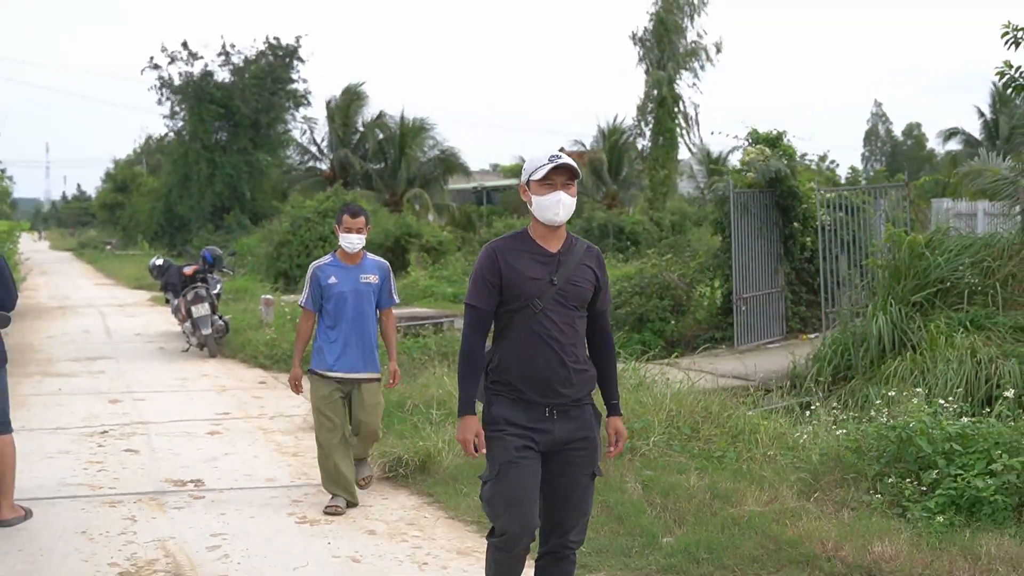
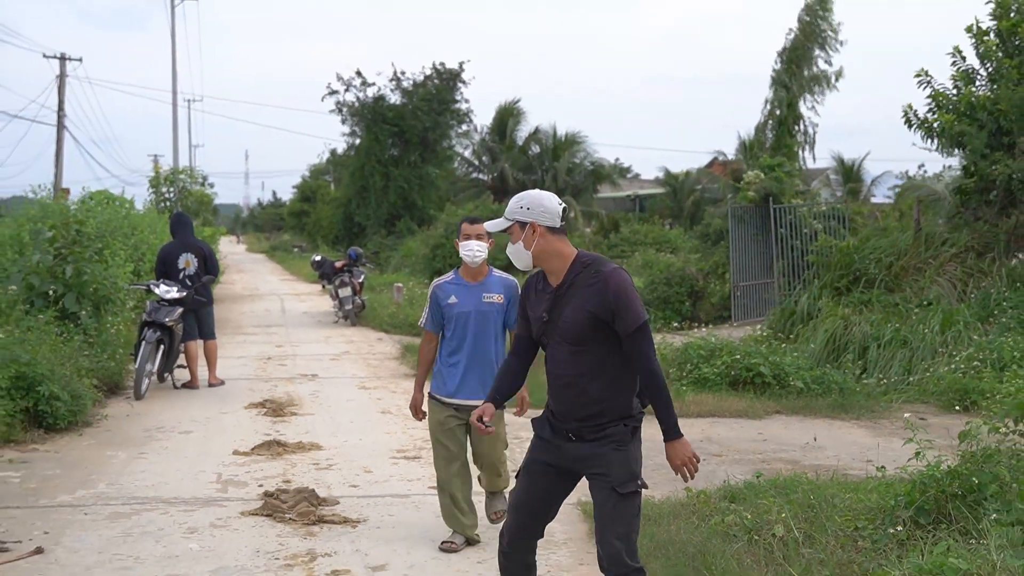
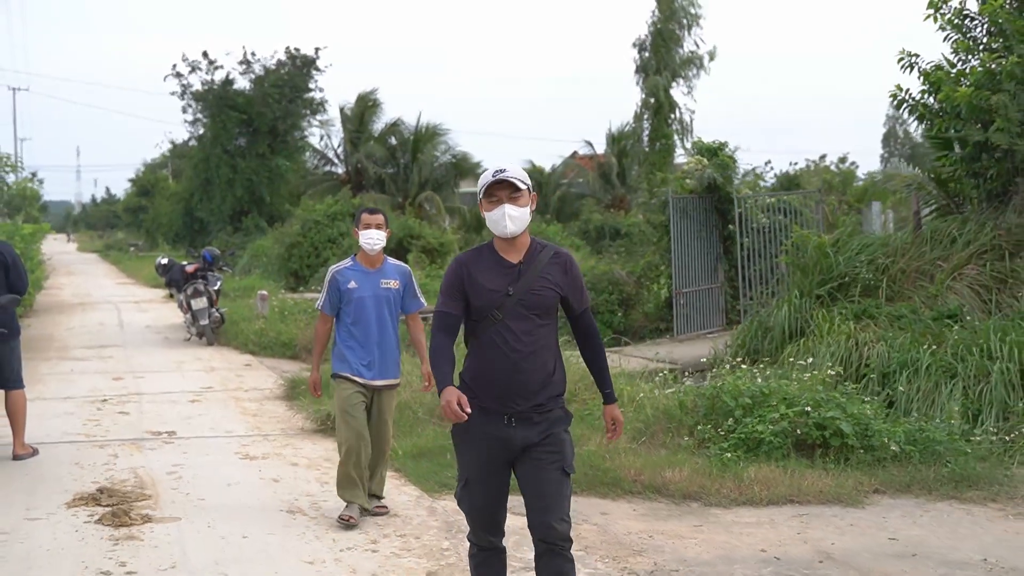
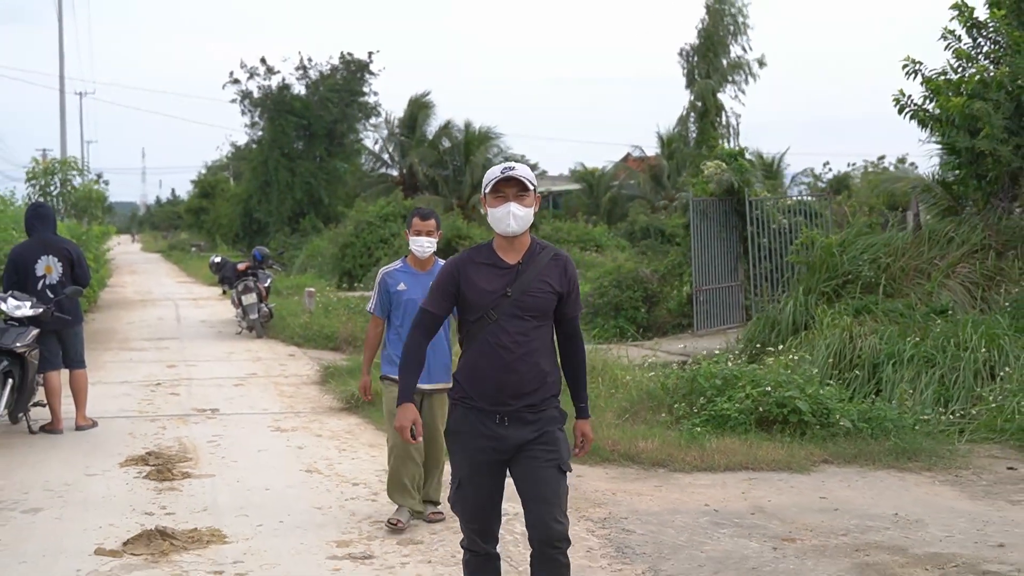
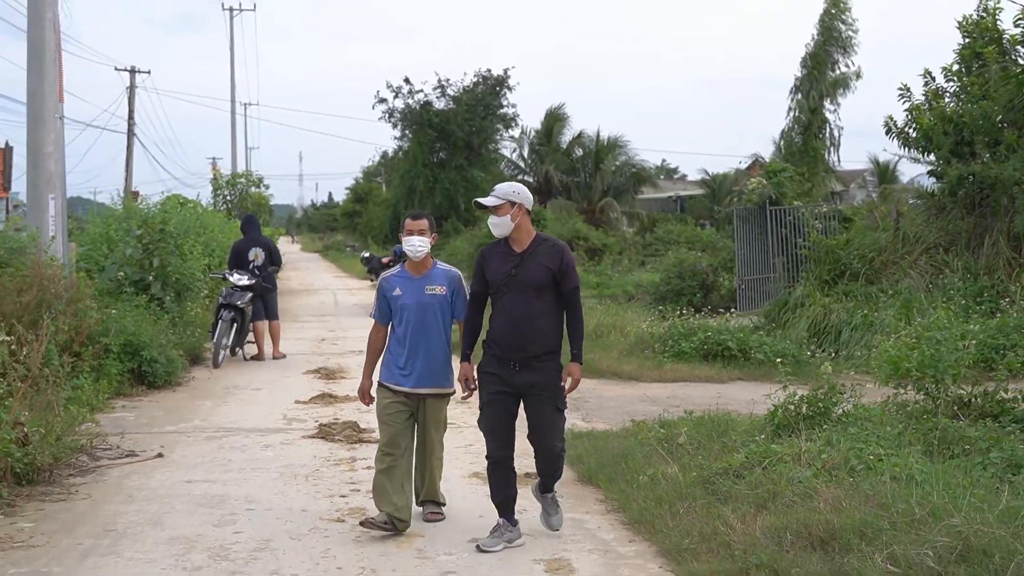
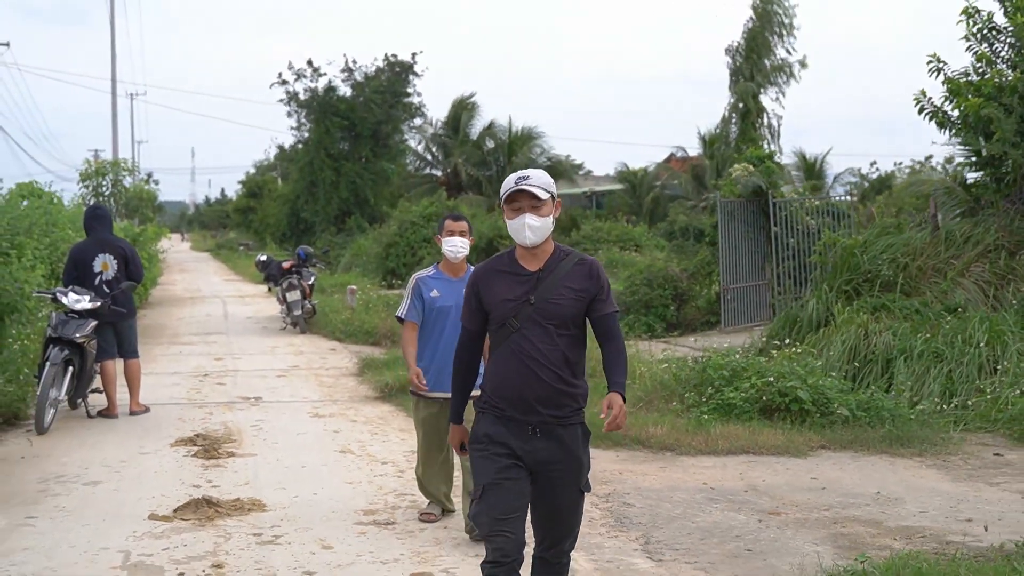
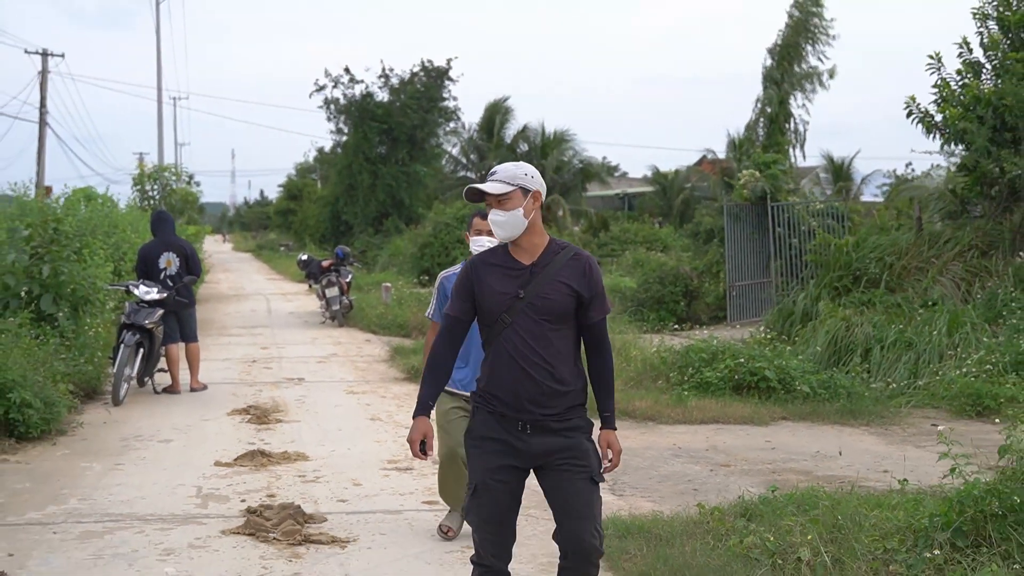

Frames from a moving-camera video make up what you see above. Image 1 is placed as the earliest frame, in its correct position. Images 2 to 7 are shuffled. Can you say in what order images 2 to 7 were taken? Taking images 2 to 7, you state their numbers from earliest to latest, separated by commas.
3, 4, 6, 7, 2, 5
